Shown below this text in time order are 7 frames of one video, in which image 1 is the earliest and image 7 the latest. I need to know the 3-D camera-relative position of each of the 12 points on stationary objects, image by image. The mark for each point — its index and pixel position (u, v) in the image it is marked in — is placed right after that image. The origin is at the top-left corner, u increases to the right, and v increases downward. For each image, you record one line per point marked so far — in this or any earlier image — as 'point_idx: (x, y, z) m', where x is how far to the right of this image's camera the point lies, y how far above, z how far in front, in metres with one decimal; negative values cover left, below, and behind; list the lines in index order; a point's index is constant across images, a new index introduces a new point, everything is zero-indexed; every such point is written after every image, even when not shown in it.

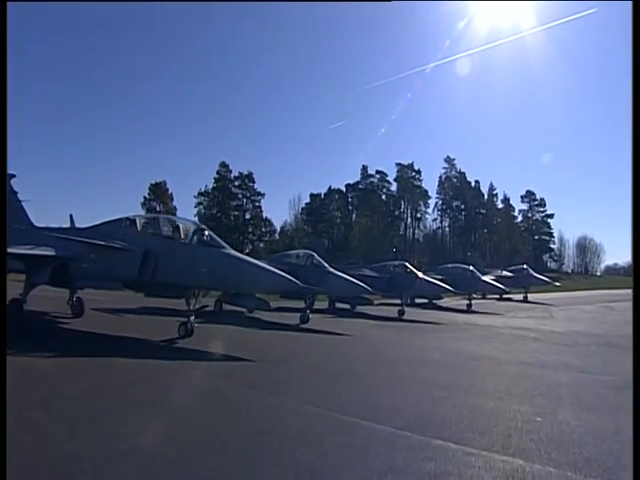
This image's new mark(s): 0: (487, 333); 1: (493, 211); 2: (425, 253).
0: (+2.2, -1.3, +8.7) m
1: (+2.9, +0.5, +11.4) m
2: (+2.0, -0.3, +12.7) m
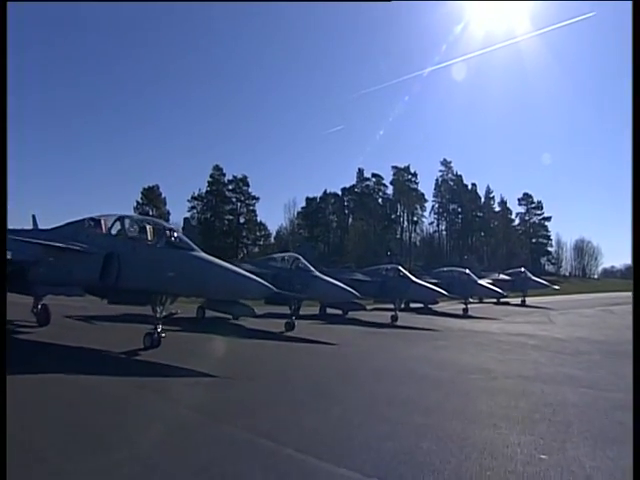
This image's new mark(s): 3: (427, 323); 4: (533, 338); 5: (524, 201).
0: (+2.1, -1.3, +8.4) m
1: (+2.8, +0.5, +11.2) m
2: (+1.9, -0.3, +12.5) m
3: (+1.7, -1.3, +10.3) m
4: (+2.8, -1.3, +8.8) m
5: (+3.2, +0.6, +10.4) m
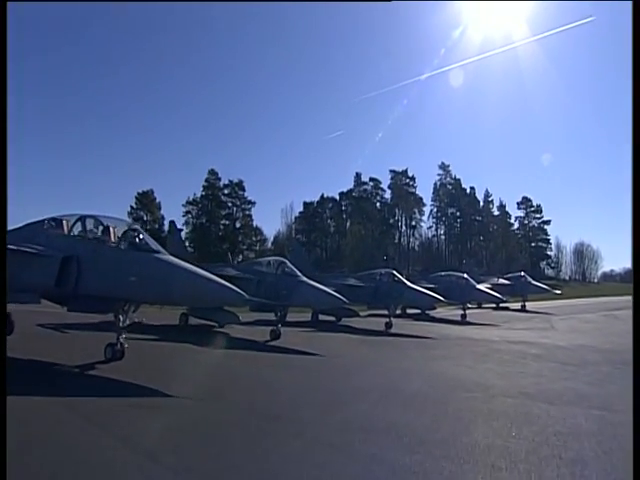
0: (+2.0, -1.4, +8.2) m
1: (+2.8, +0.4, +10.9) m
2: (+1.9, -0.4, +12.3) m
3: (+1.6, -1.4, +10.1) m
4: (+2.8, -1.4, +8.5) m
5: (+3.1, +0.5, +10.2) m
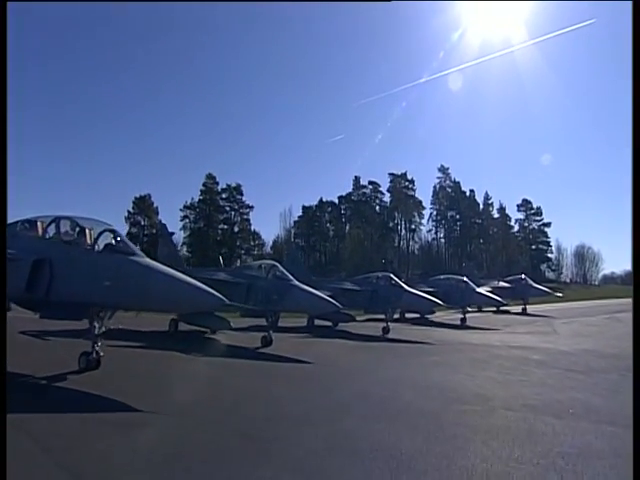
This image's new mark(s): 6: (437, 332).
0: (+2.0, -1.4, +8.1) m
1: (+2.7, +0.3, +10.8) m
2: (+1.8, -0.5, +12.1) m
3: (+1.6, -1.4, +9.9) m
4: (+2.7, -1.4, +8.4) m
5: (+3.1, +0.5, +10.1) m
6: (+1.8, -1.4, +10.3) m
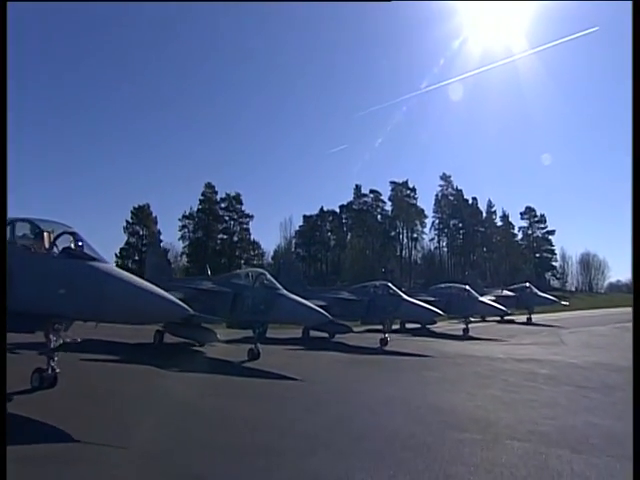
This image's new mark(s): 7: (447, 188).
0: (+2.0, -1.5, +7.8) m
1: (+2.7, +0.2, +10.6) m
2: (+1.8, -0.6, +11.9) m
3: (+1.6, -1.5, +9.7) m
4: (+2.7, -1.5, +8.1) m
5: (+3.1, +0.4, +9.8) m
6: (+1.8, -1.6, +10.0) m
7: (+2.0, +0.8, +10.6) m
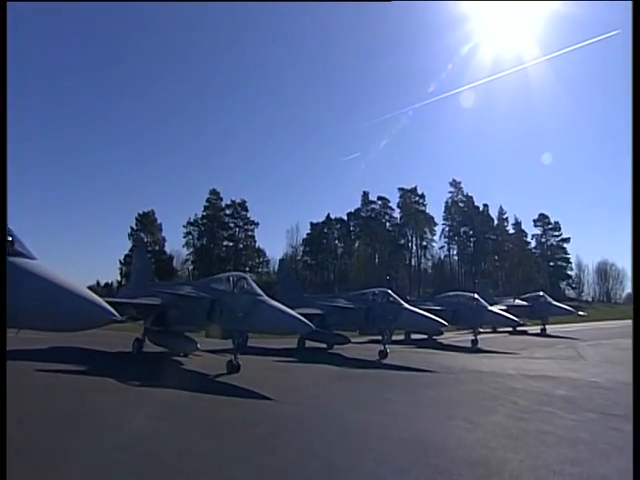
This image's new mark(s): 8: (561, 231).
0: (+2.0, -1.6, +7.4) m
1: (+2.8, +0.1, +10.1) m
2: (+1.9, -0.8, +11.5) m
3: (+1.6, -1.6, +9.2) m
4: (+2.7, -1.6, +7.7) m
5: (+3.1, +0.3, +9.4) m
6: (+1.9, -1.7, +9.6) m
7: (+2.1, +0.7, +10.2) m
8: (+3.4, +0.2, +9.2) m
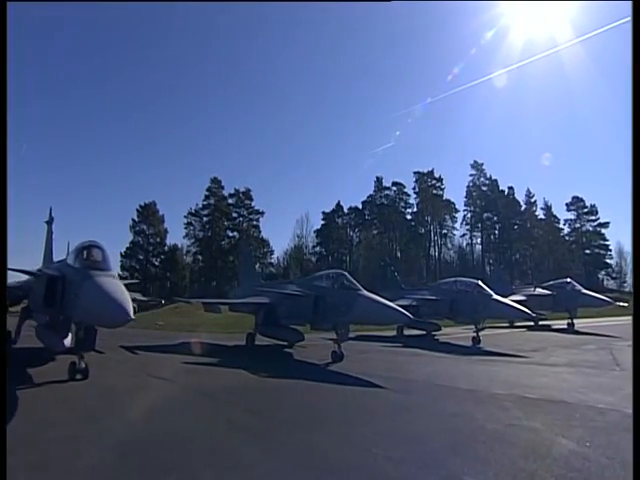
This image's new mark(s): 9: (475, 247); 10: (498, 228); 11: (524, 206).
0: (+1.8, -1.3, +6.0) m
1: (+2.7, +0.3, +8.8) m
2: (+1.9, -0.5, +10.1) m
3: (+1.5, -1.4, +7.9) m
4: (+2.6, -1.4, +6.3) m
5: (+3.0, +0.5, +8.0) m
6: (+1.8, -1.4, +8.2) m
7: (+2.0, +1.0, +8.8) m
8: (+3.3, +0.4, +7.8) m
9: (+2.0, 0.0, +9.1) m
10: (+2.4, +0.3, +9.2) m
11: (+2.6, +0.5, +8.4) m
